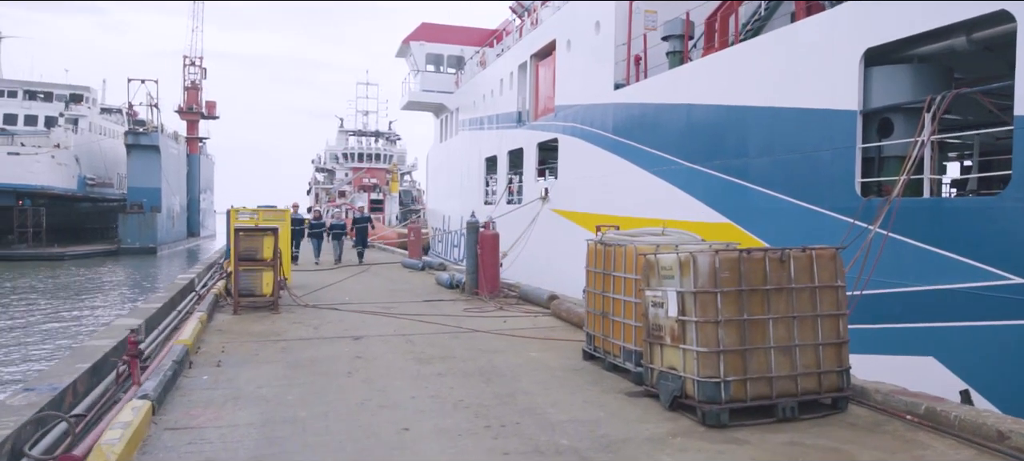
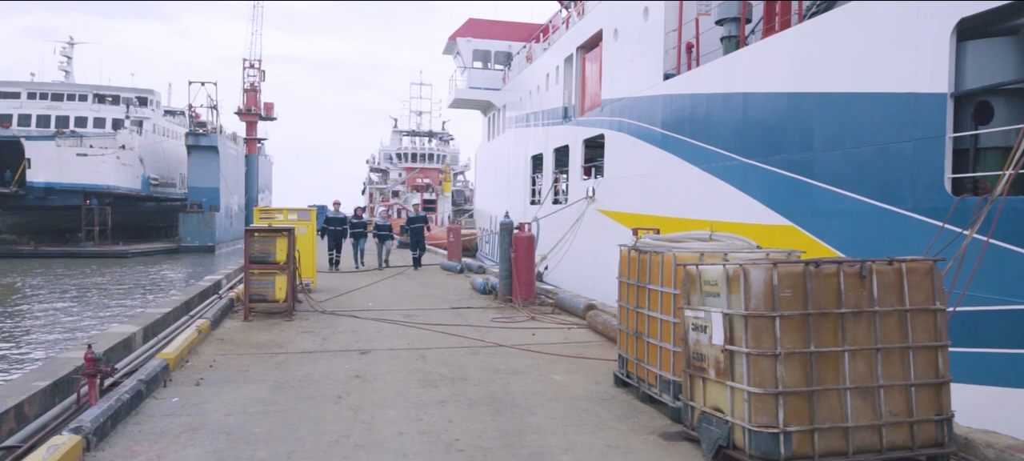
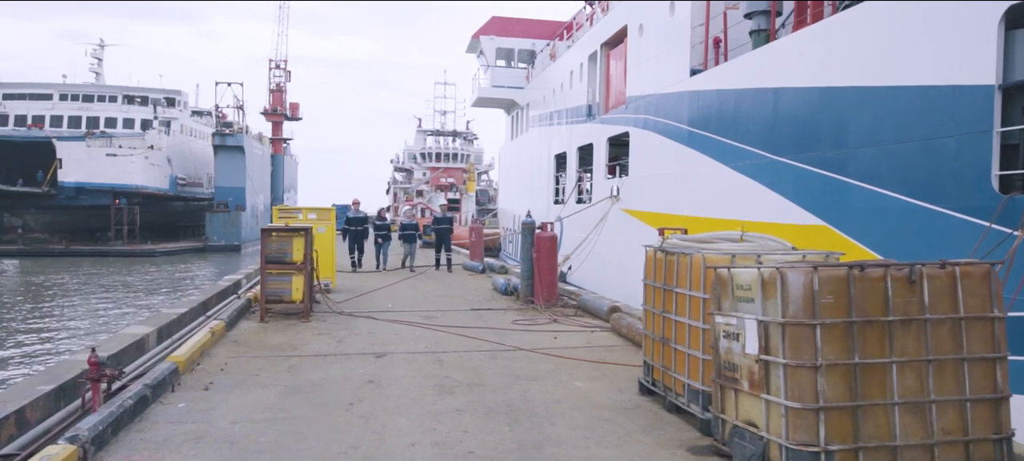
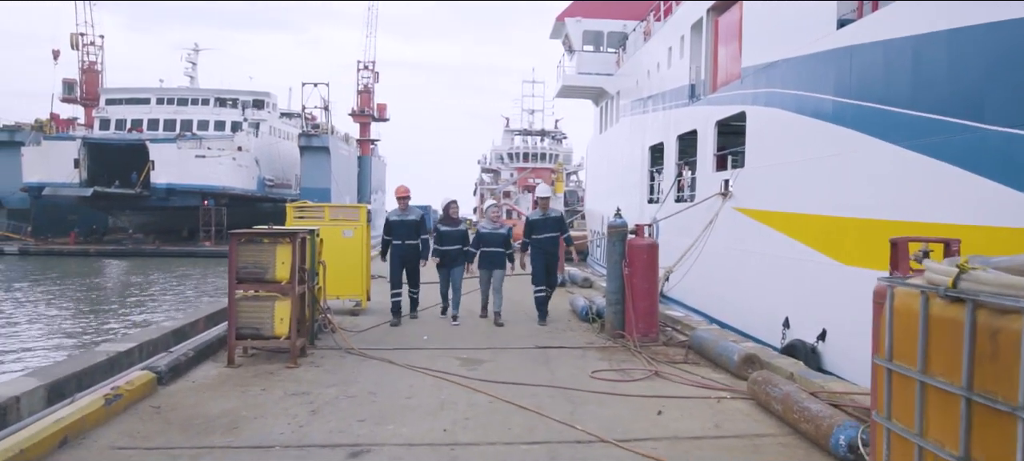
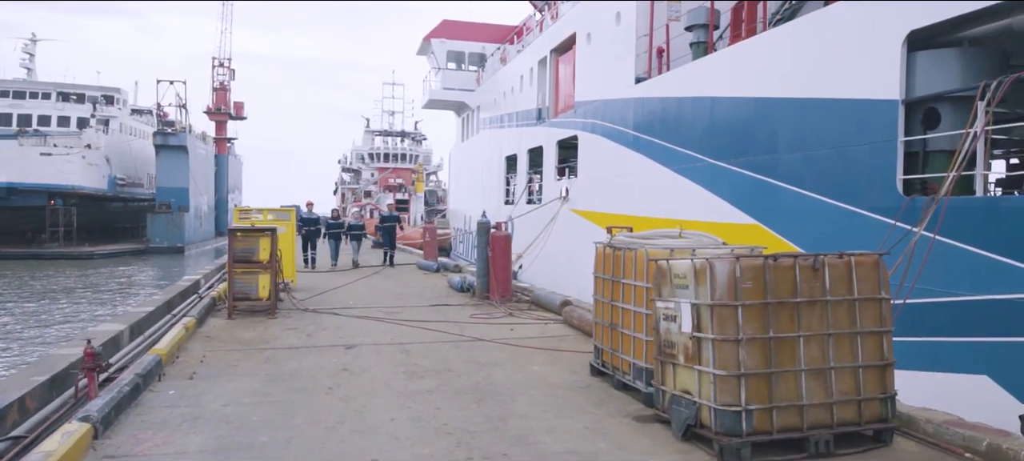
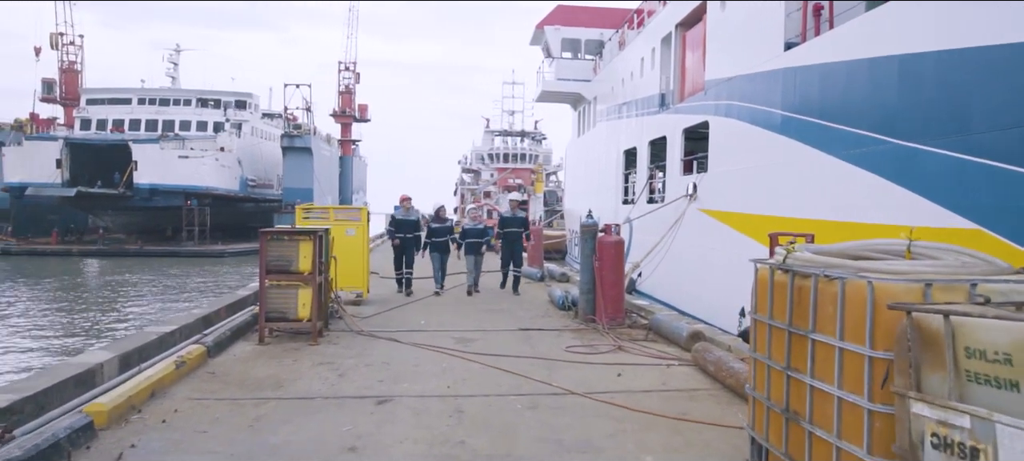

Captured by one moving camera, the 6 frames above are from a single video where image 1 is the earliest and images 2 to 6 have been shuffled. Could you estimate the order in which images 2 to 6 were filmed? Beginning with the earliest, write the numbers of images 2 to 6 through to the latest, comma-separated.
5, 2, 3, 6, 4
